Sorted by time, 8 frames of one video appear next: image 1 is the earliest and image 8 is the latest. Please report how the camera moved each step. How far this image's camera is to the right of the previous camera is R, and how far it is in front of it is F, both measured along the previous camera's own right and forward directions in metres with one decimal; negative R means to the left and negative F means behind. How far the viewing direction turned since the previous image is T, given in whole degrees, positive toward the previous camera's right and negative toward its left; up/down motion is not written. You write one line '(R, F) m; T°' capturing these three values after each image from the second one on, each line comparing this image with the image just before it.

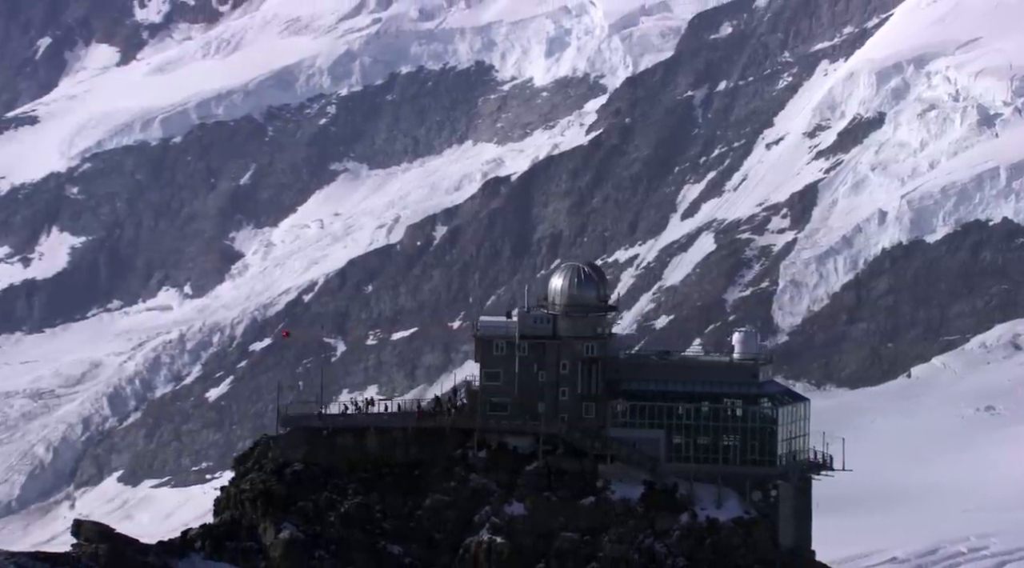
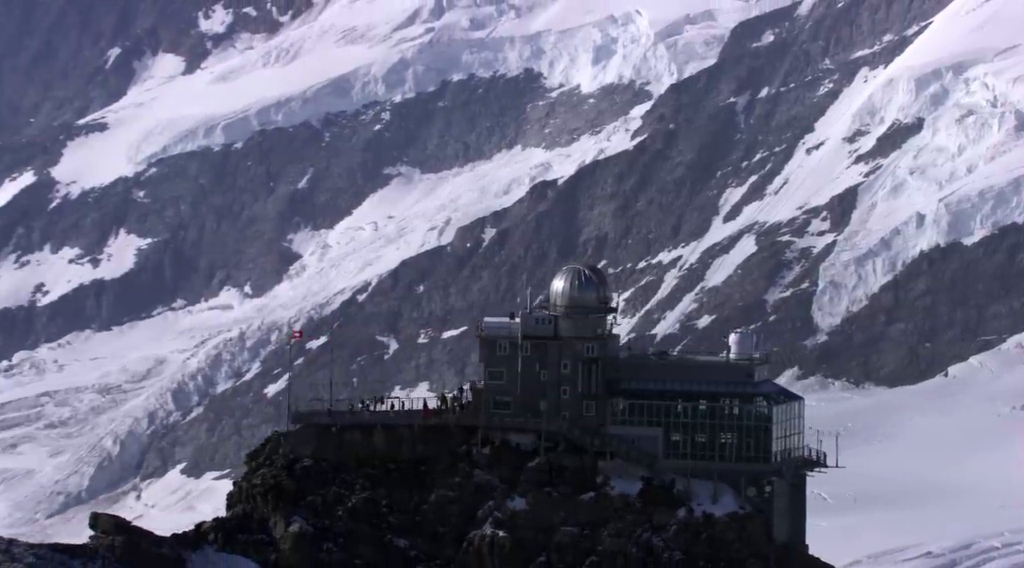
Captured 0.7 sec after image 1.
(+2.7, -3.8) m; -3°
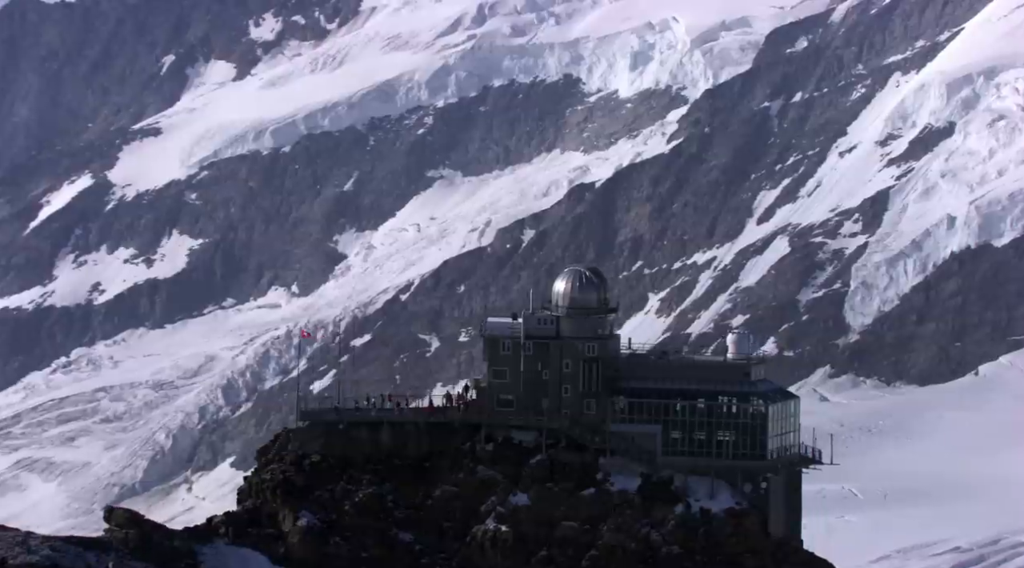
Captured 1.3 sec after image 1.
(+2.4, -3.2) m; -2°
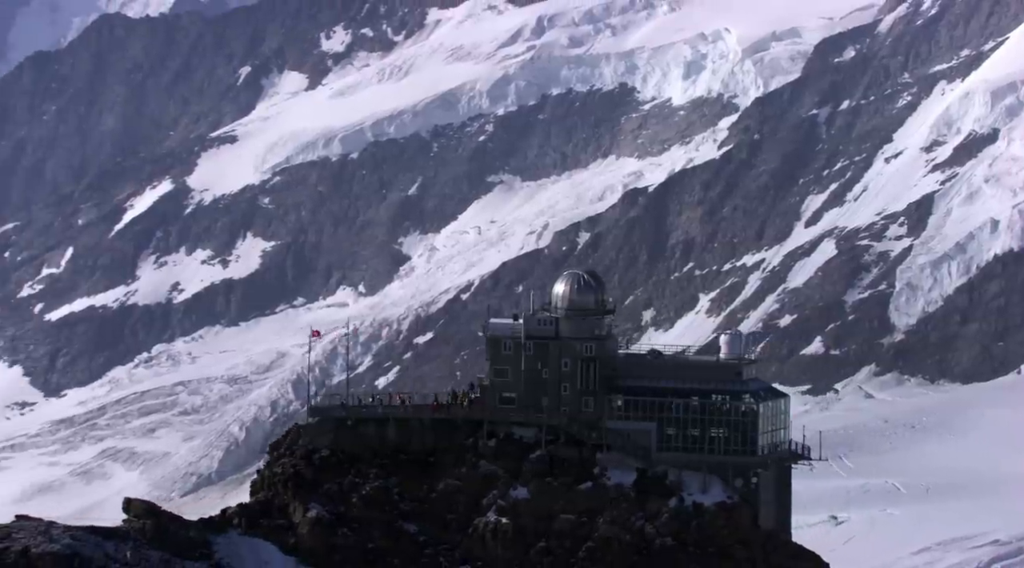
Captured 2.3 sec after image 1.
(+4.1, -5.0) m; -3°
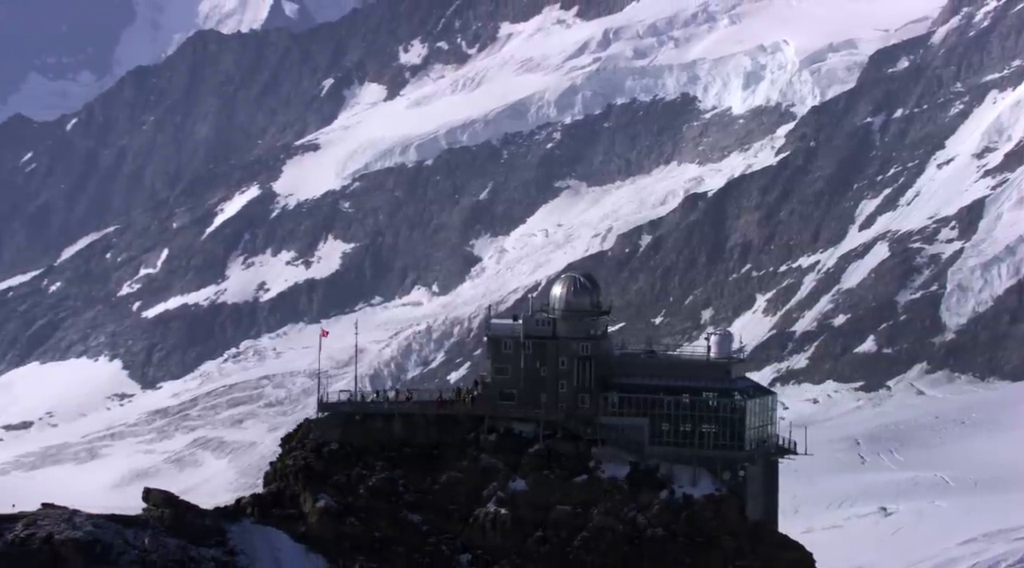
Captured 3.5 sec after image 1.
(+5.6, -6.2) m; -4°
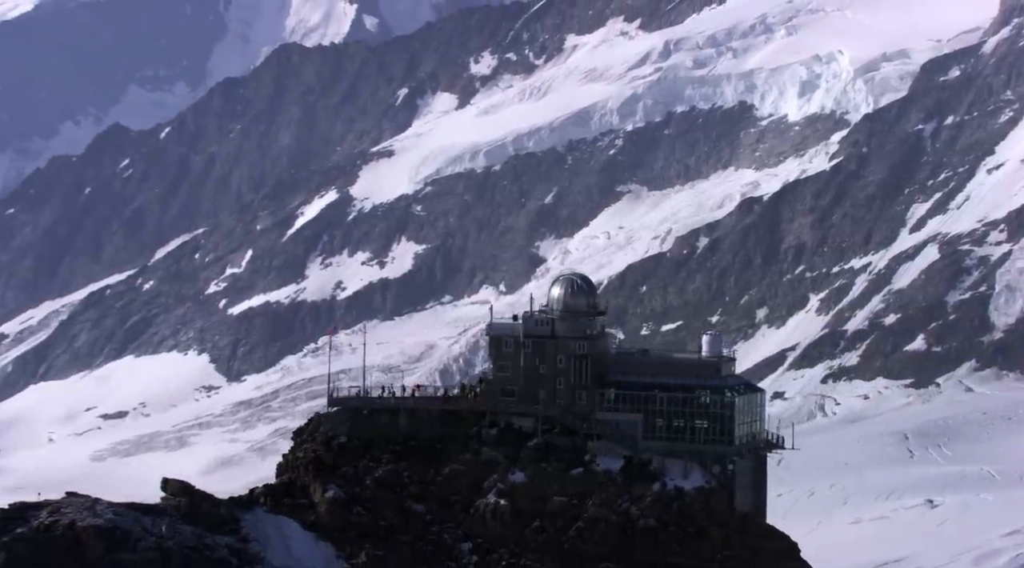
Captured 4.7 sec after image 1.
(+6.2, -6.2) m; -4°
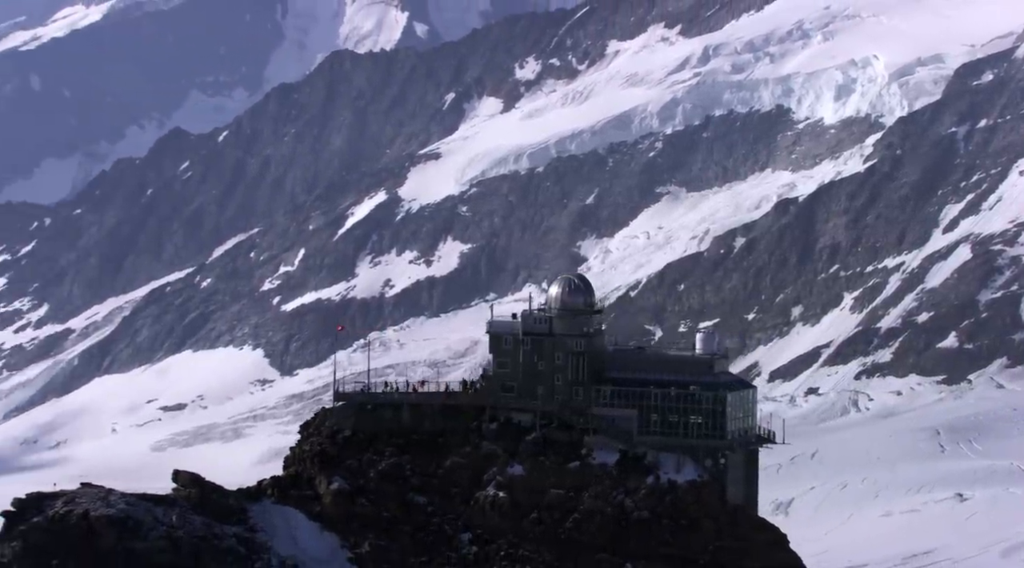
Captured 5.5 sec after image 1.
(+4.6, -4.3) m; -3°
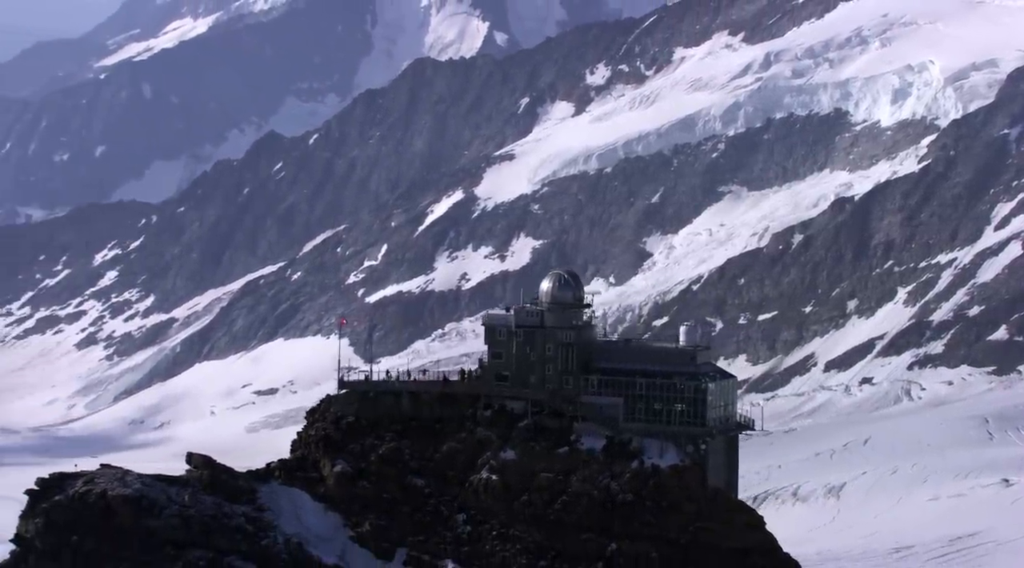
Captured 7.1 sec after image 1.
(+9.5, -7.6) m; -6°
